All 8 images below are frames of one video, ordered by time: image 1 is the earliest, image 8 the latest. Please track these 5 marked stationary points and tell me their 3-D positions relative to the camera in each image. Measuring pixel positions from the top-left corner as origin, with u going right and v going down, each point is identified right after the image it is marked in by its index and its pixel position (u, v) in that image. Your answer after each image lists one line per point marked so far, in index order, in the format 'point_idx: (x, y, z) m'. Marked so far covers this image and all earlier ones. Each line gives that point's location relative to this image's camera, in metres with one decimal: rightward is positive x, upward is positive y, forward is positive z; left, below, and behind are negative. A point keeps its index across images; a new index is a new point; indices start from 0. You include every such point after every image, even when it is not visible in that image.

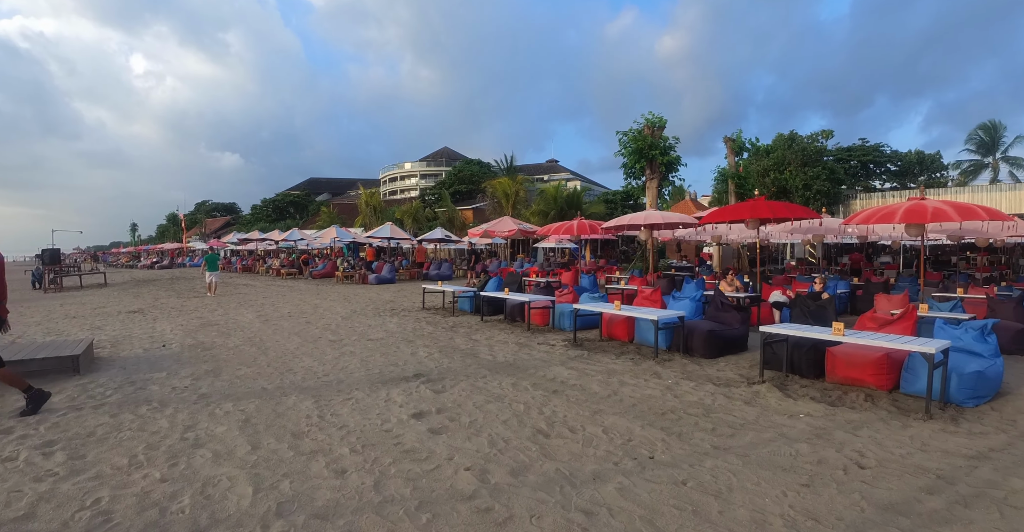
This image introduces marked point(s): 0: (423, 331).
0: (-1.5, -1.1, +9.3) m
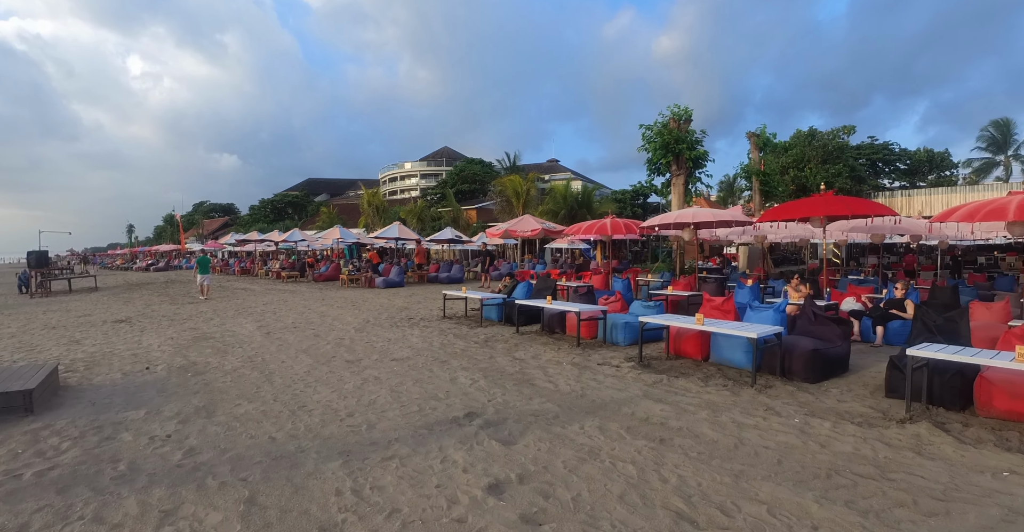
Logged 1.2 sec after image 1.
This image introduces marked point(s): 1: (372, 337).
0: (-0.8, -1.2, +7.9) m
1: (-2.3, -1.2, +8.8) m
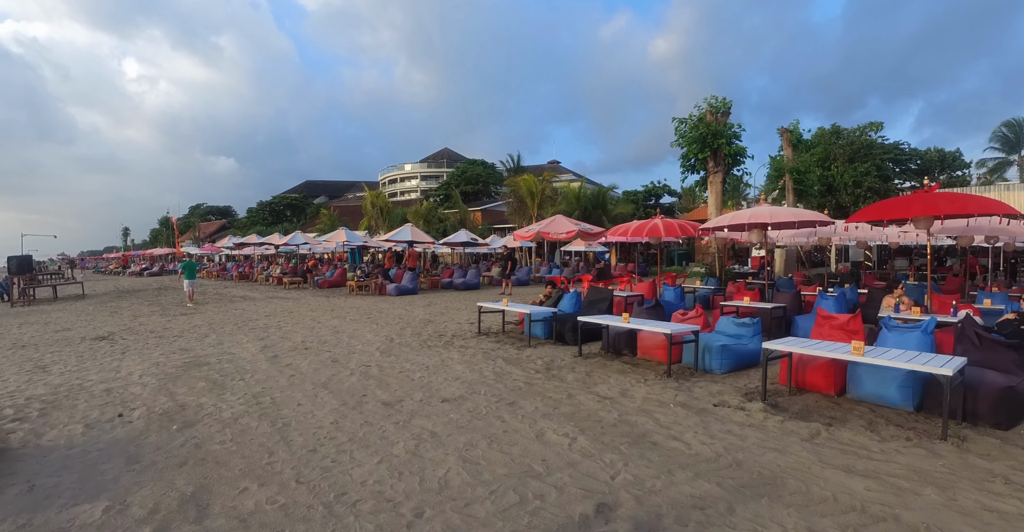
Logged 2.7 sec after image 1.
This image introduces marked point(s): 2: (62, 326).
0: (0.0, -1.3, +6.3) m
1: (-1.4, -1.3, +7.1) m
2: (-10.9, -1.5, +12.8) m
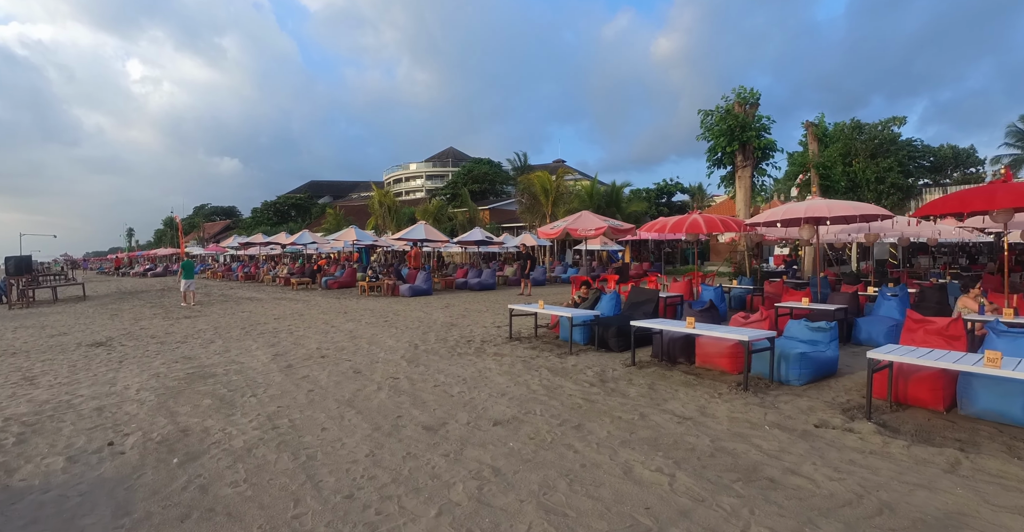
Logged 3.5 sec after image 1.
0: (+0.6, -1.3, +5.4) m
1: (-0.9, -1.3, +6.3) m
2: (-10.3, -1.5, +12.0) m
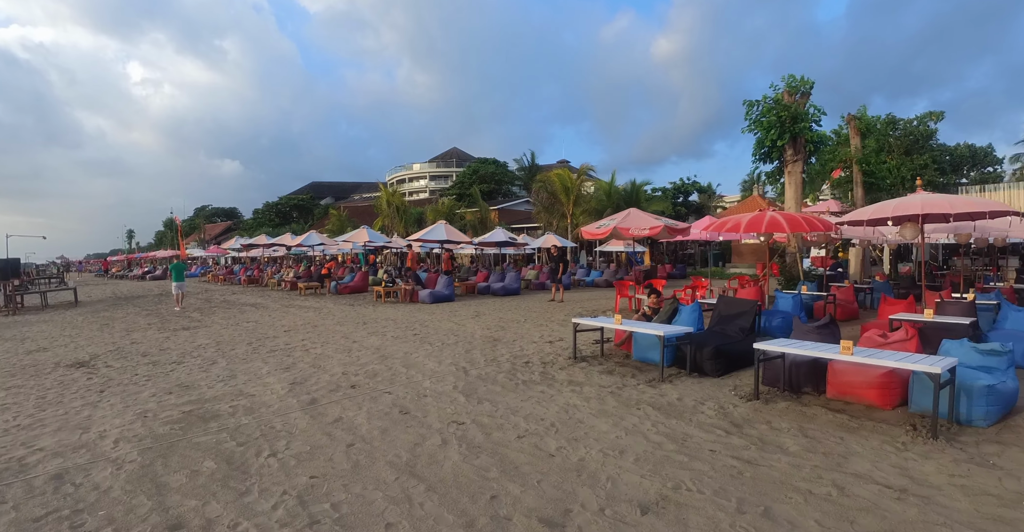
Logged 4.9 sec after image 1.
0: (+1.5, -1.4, +4.0) m
1: (0.0, -1.3, +4.8) m
2: (-9.4, -1.6, +10.5) m
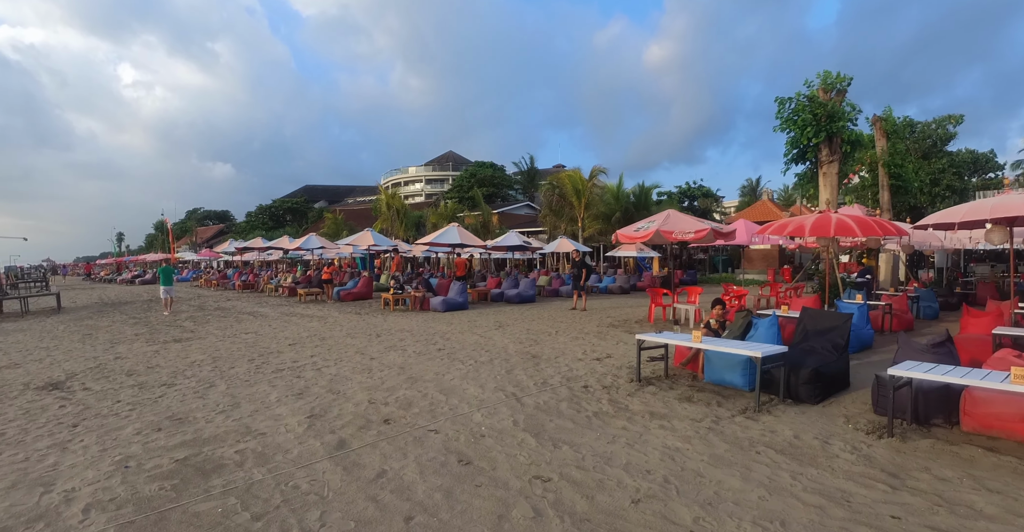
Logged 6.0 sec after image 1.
0: (+2.1, -1.4, +2.9) m
1: (+0.7, -1.4, +3.8) m
2: (-8.9, -1.6, +9.3) m
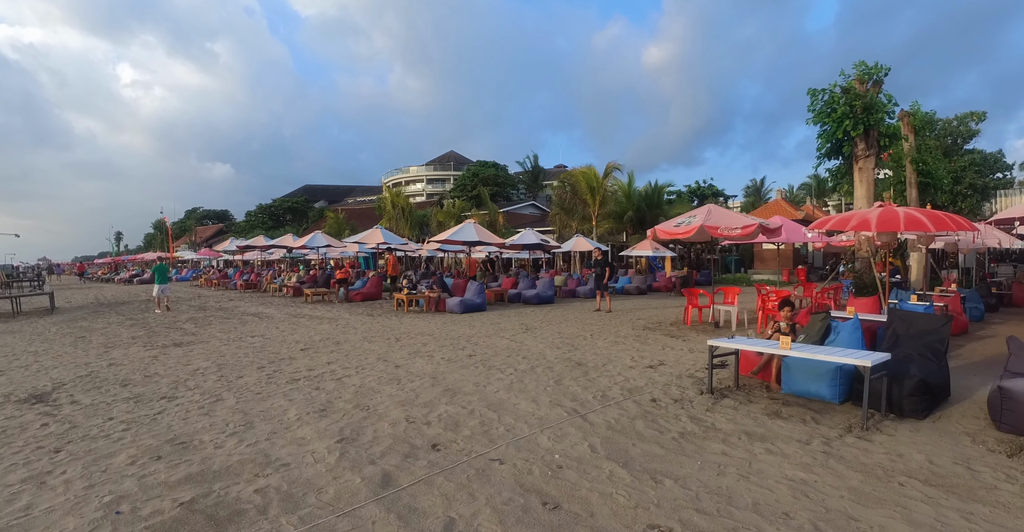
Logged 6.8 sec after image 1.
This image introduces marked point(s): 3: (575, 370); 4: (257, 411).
0: (+2.7, -1.4, +2.1) m
1: (+1.2, -1.3, +2.9) m
2: (-8.3, -1.6, +8.5) m
3: (+0.8, -1.3, +6.5) m
4: (-2.4, -1.3, +5.0) m
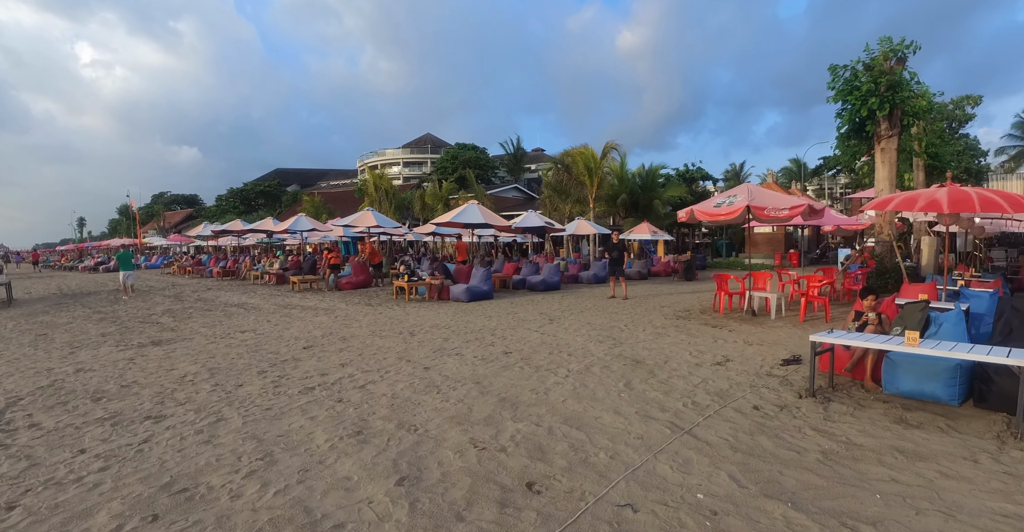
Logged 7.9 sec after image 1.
0: (+3.4, -1.3, +1.3) m
1: (+1.9, -1.3, +2.1) m
2: (-7.8, -1.4, +7.2) m
3: (+1.3, -1.1, +5.6) m
4: (-1.8, -1.2, +3.9) m
